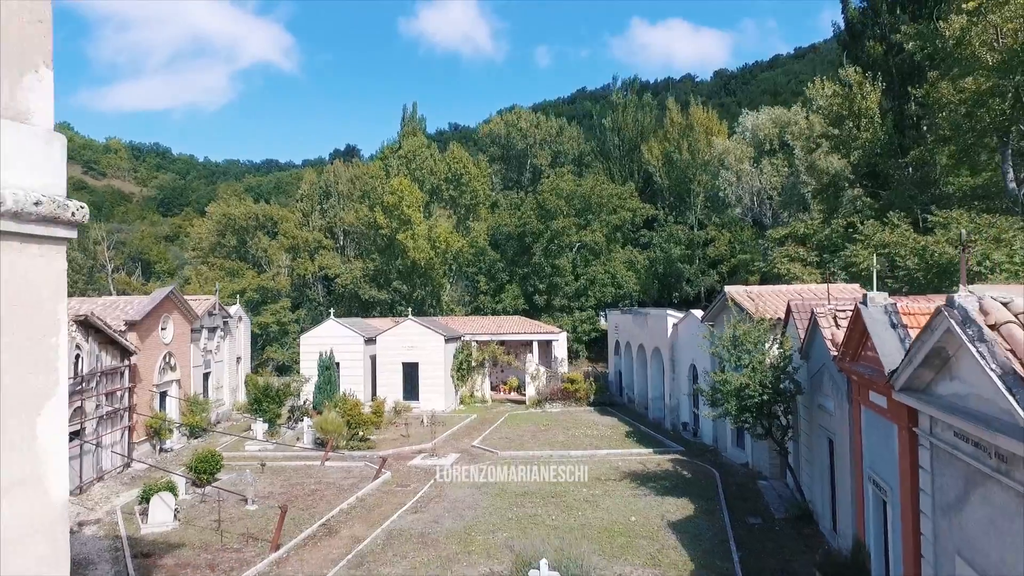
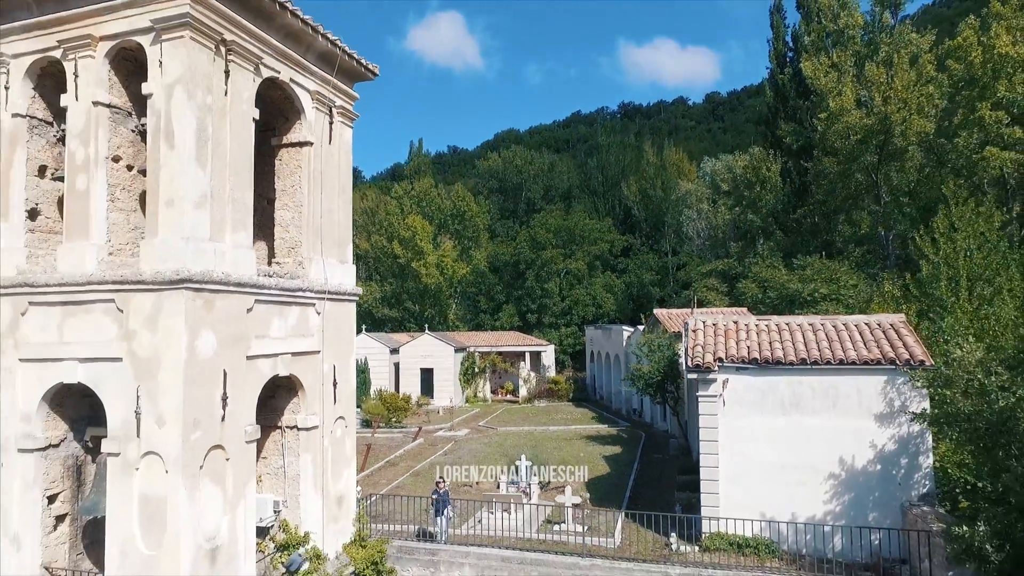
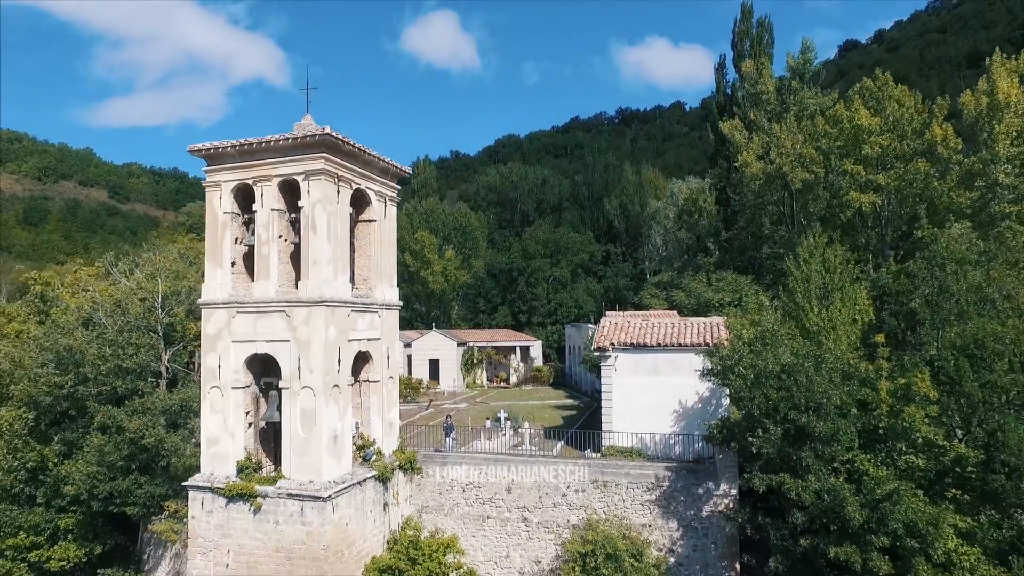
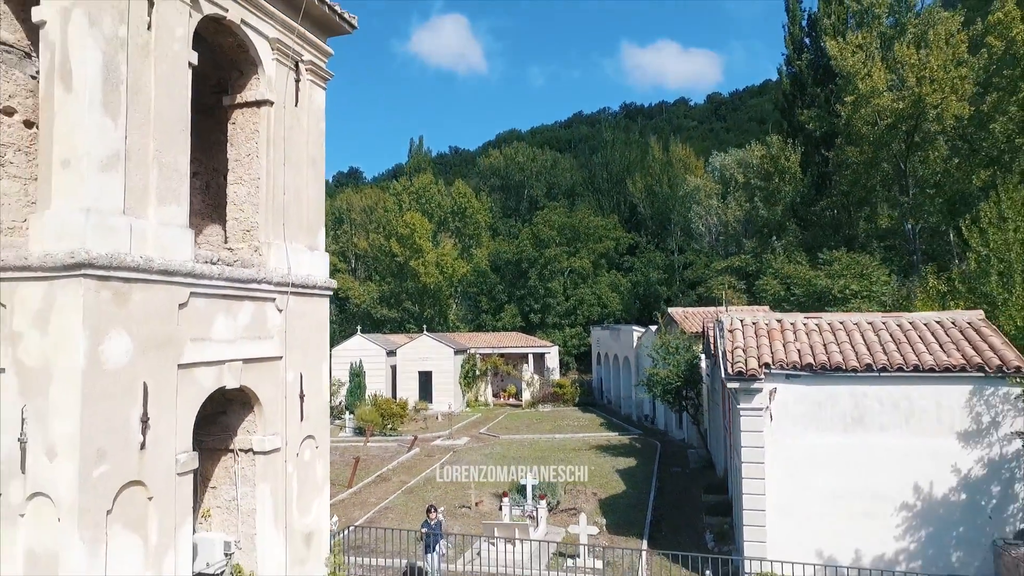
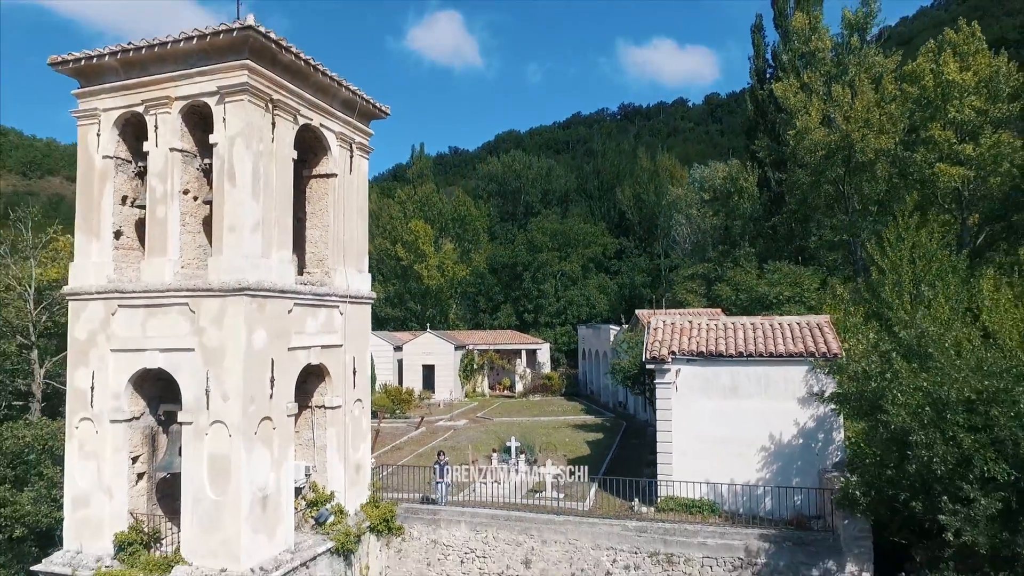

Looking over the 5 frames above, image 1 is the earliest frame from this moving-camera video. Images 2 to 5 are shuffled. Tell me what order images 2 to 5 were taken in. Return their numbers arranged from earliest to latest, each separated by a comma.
4, 2, 5, 3
